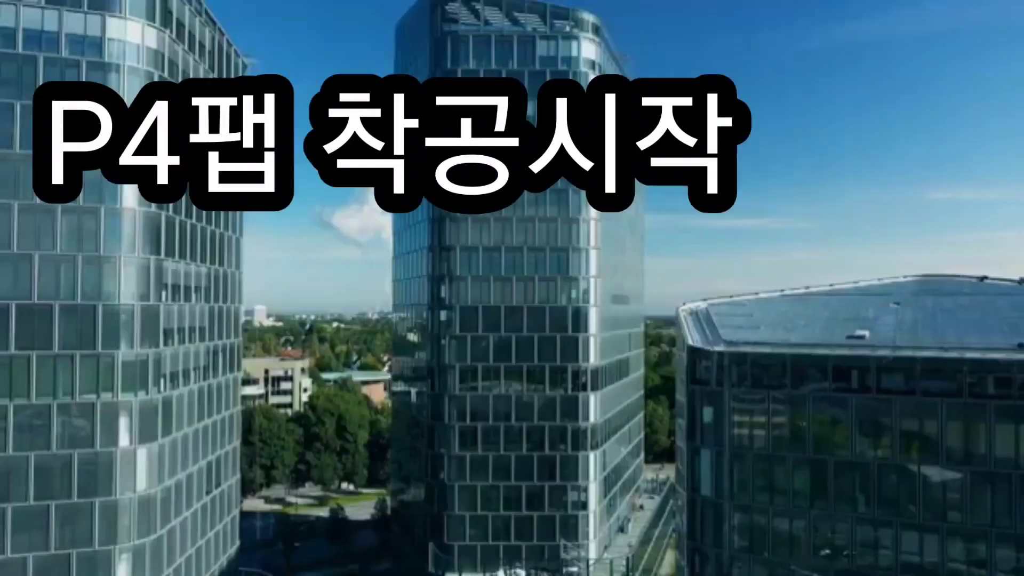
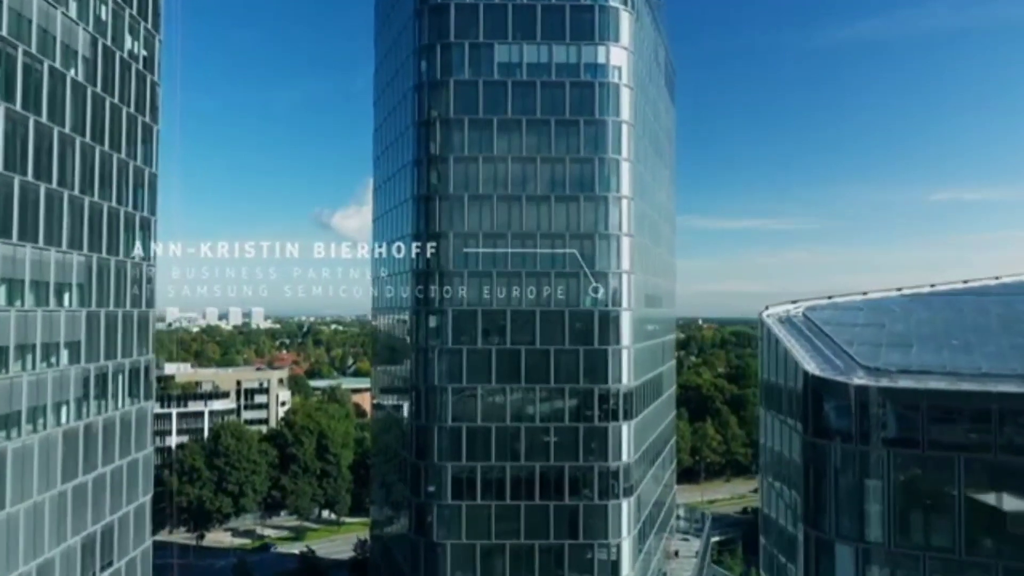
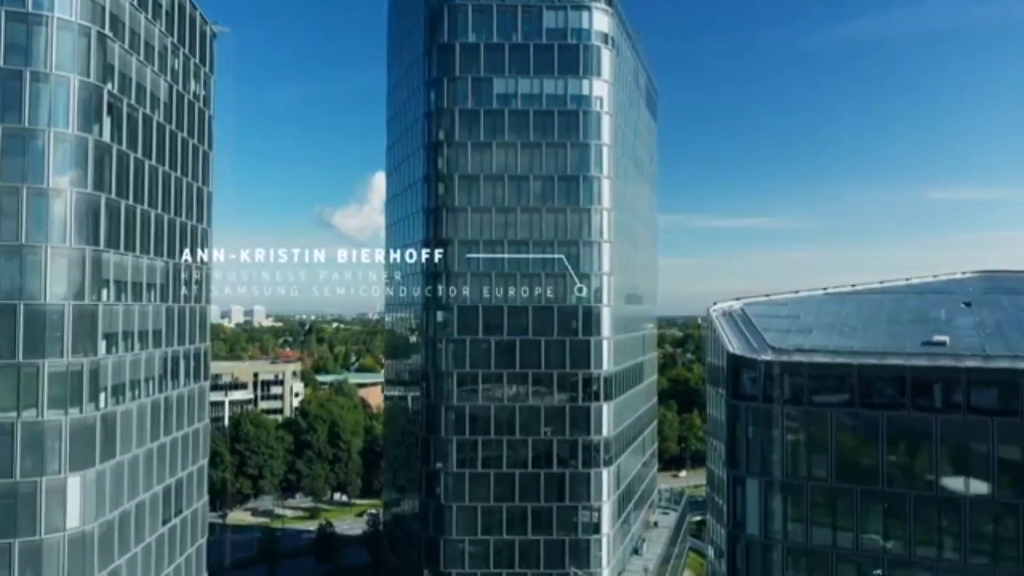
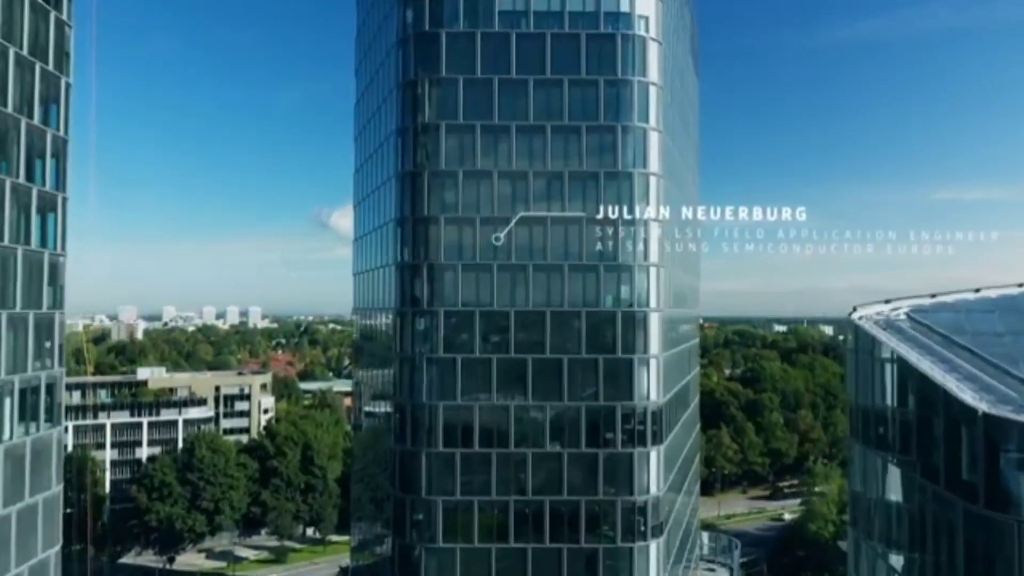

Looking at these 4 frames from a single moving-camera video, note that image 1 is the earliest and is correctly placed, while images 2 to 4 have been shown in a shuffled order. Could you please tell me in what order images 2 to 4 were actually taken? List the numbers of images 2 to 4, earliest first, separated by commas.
3, 2, 4
